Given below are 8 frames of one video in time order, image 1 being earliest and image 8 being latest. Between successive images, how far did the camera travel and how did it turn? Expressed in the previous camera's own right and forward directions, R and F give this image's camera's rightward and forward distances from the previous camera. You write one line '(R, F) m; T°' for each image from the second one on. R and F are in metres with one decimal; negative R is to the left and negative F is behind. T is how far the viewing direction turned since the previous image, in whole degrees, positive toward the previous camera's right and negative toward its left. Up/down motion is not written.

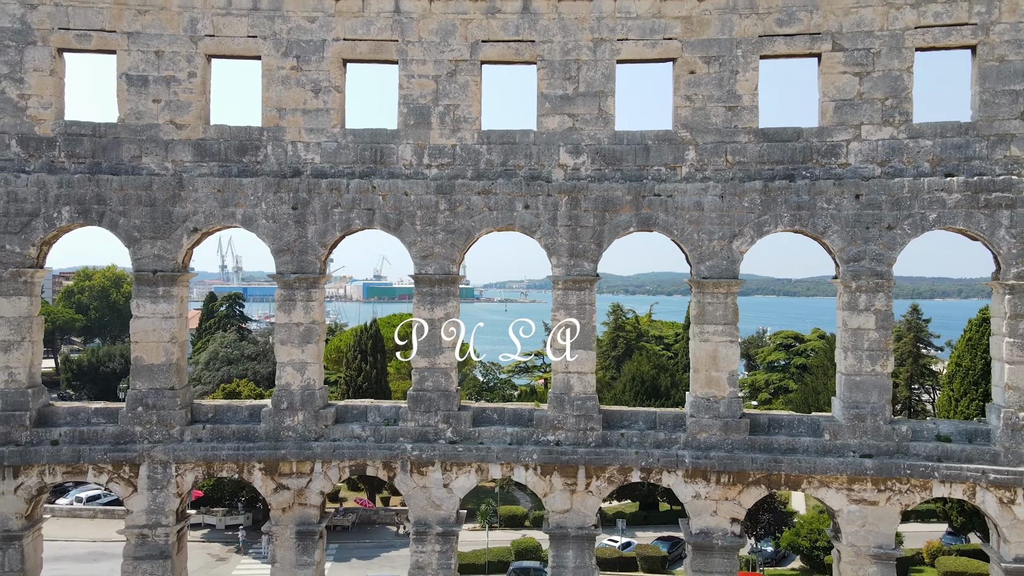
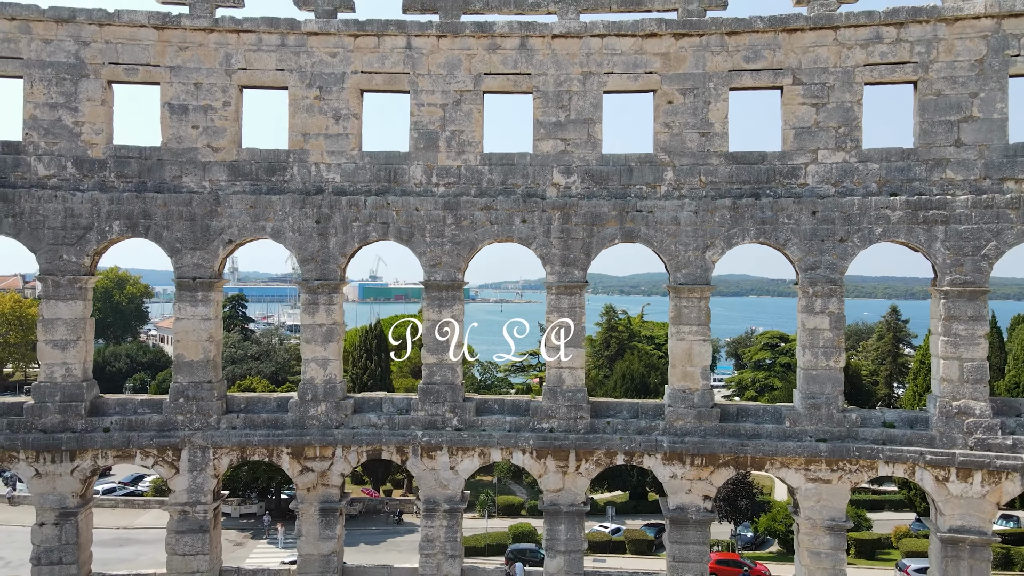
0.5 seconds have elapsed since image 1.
(-0.1, -1.8) m; 0°
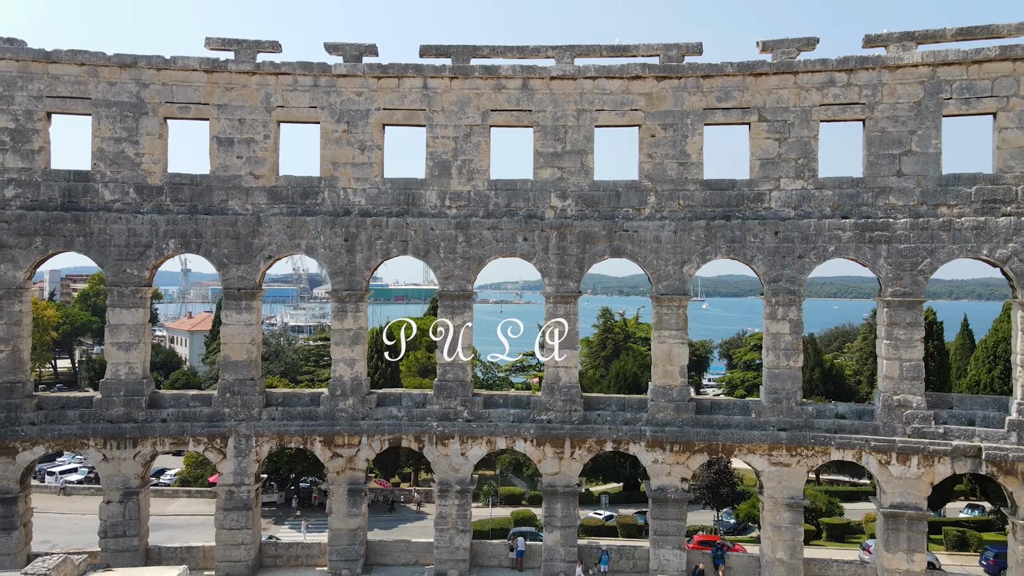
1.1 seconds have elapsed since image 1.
(-0.1, -2.3) m; 0°
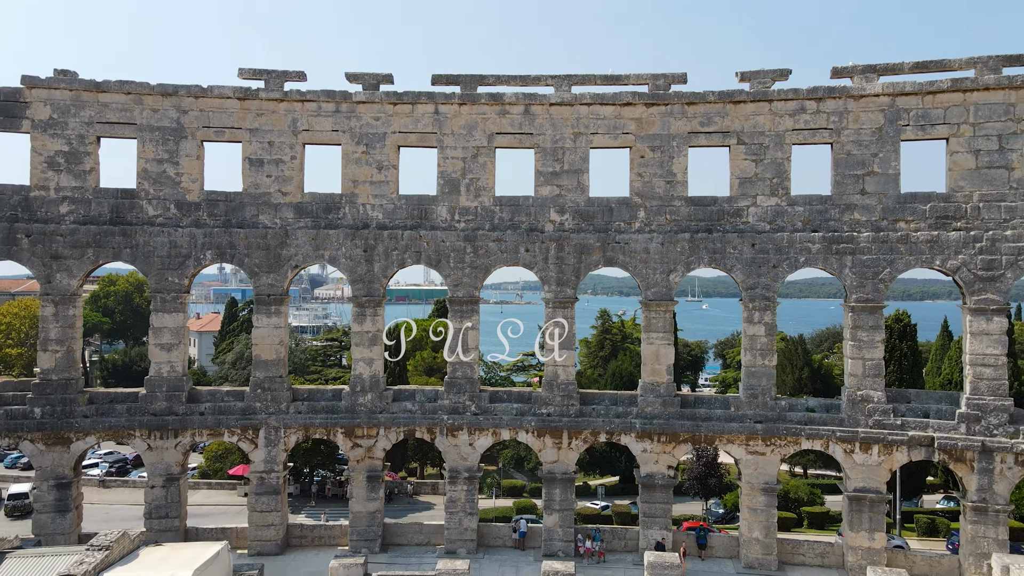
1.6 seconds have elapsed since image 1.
(-0.1, -1.9) m; 0°
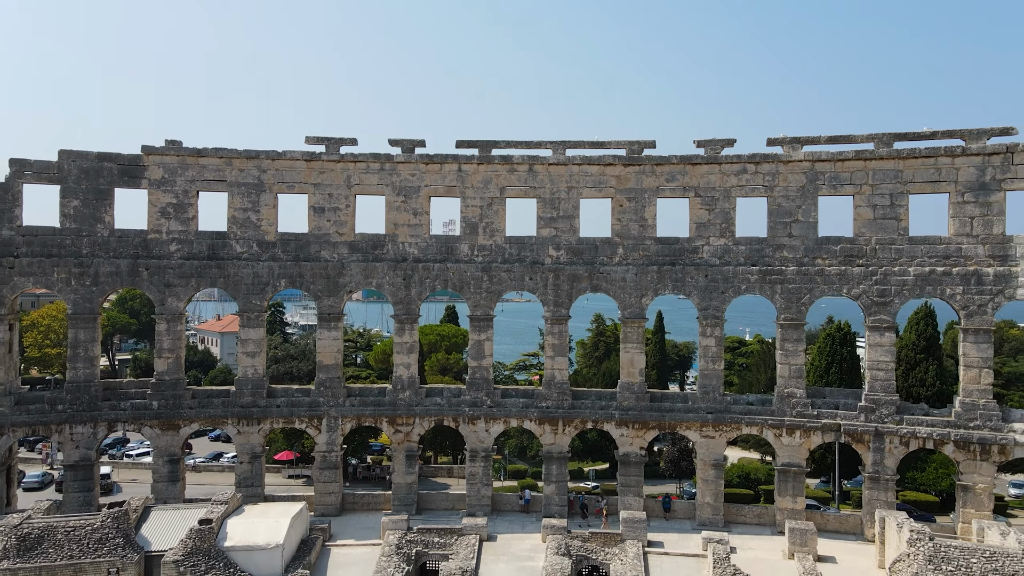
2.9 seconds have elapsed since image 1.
(-0.2, -5.5) m; 0°
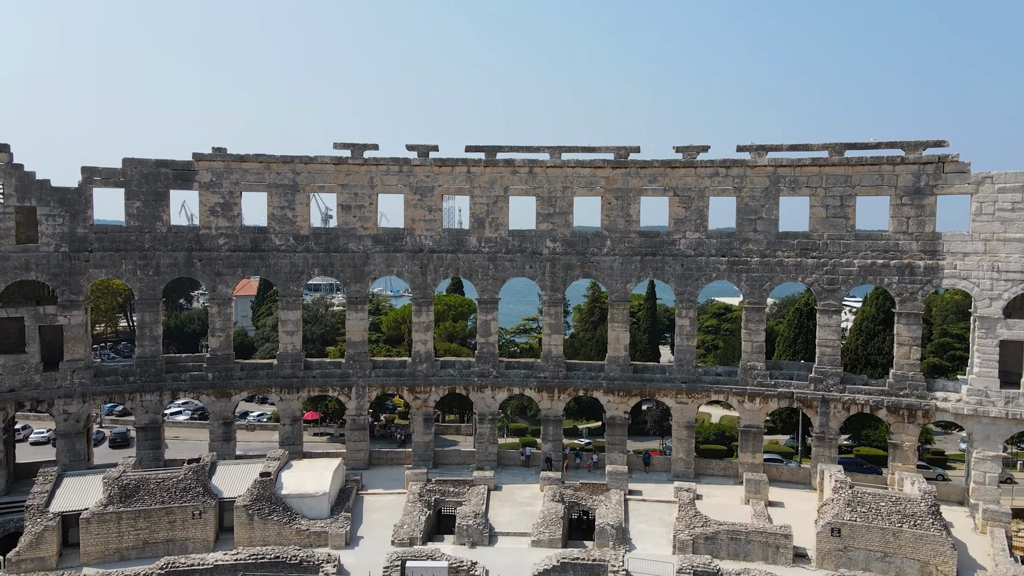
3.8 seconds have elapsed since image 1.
(-0.1, -3.9) m; 0°
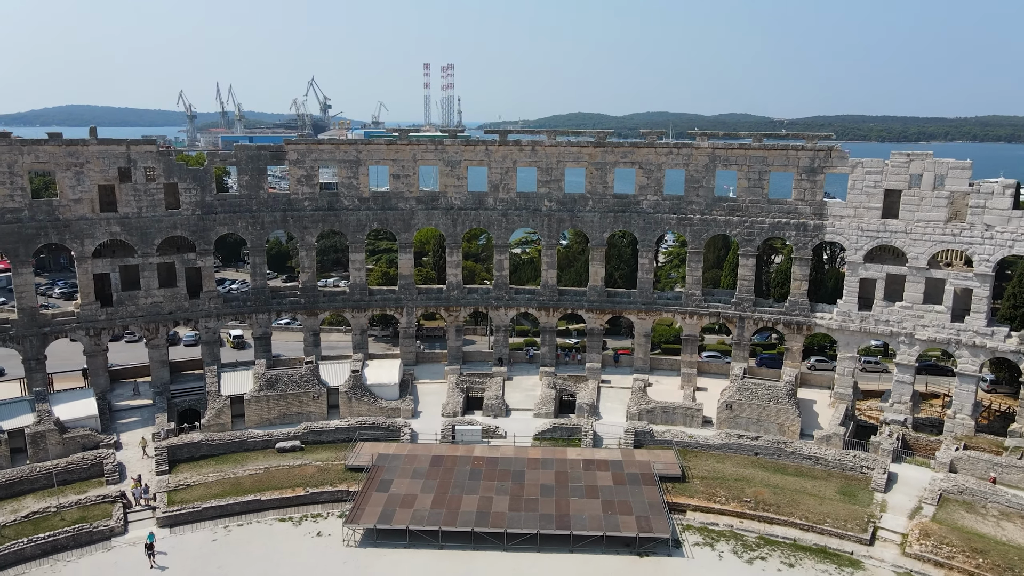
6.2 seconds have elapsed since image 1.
(-0.4, -10.5) m; 0°
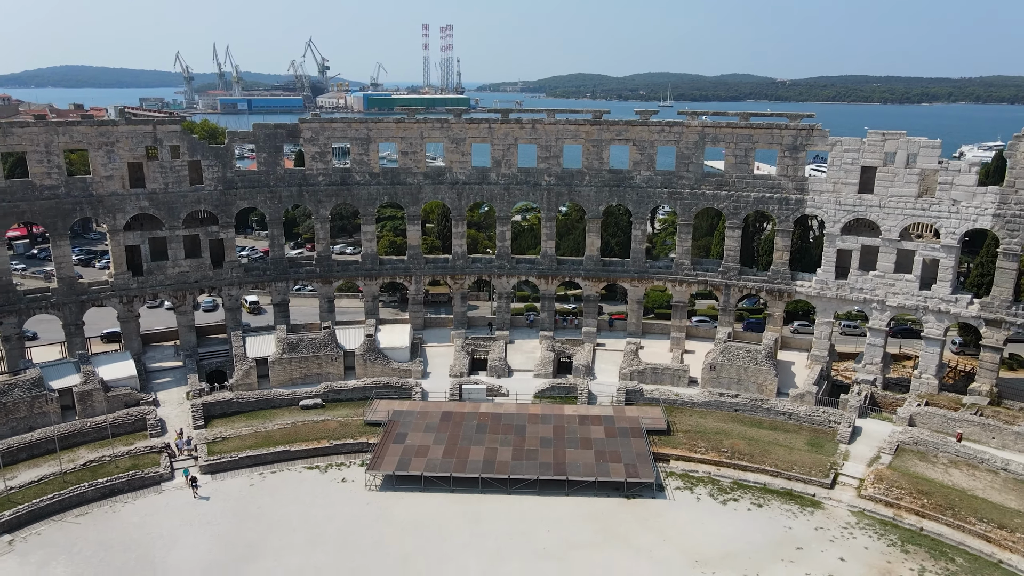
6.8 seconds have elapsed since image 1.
(-0.1, -2.8) m; 0°
